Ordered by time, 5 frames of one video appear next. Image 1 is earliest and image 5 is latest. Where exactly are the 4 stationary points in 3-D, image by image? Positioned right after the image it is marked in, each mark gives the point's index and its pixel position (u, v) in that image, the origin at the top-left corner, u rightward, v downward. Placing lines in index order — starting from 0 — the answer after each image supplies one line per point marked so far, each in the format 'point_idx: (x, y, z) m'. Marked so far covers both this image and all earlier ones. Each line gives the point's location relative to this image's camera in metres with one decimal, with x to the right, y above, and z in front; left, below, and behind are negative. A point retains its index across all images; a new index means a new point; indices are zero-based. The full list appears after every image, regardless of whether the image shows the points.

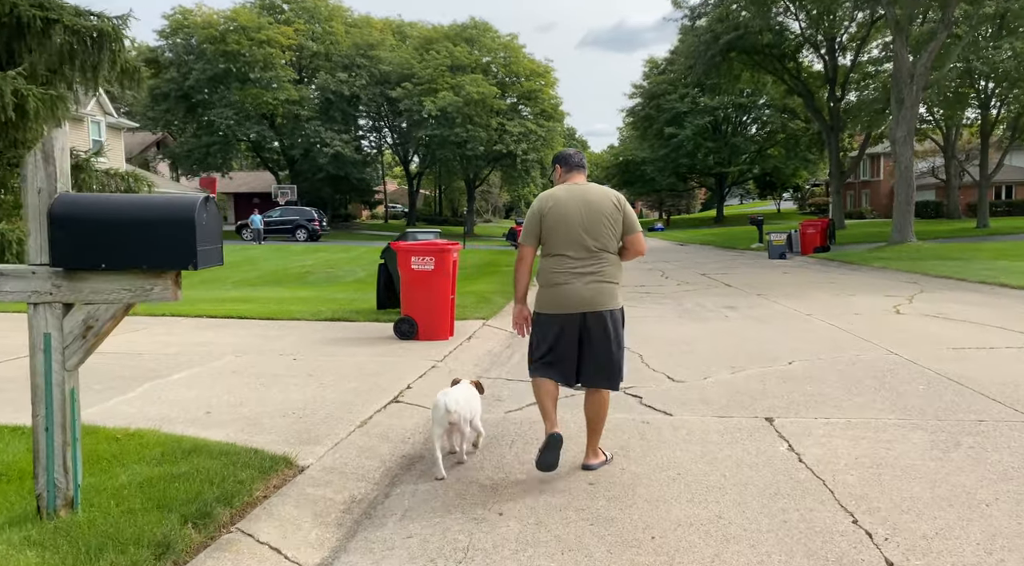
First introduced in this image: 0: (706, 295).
0: (+3.5, -0.2, +15.0) m
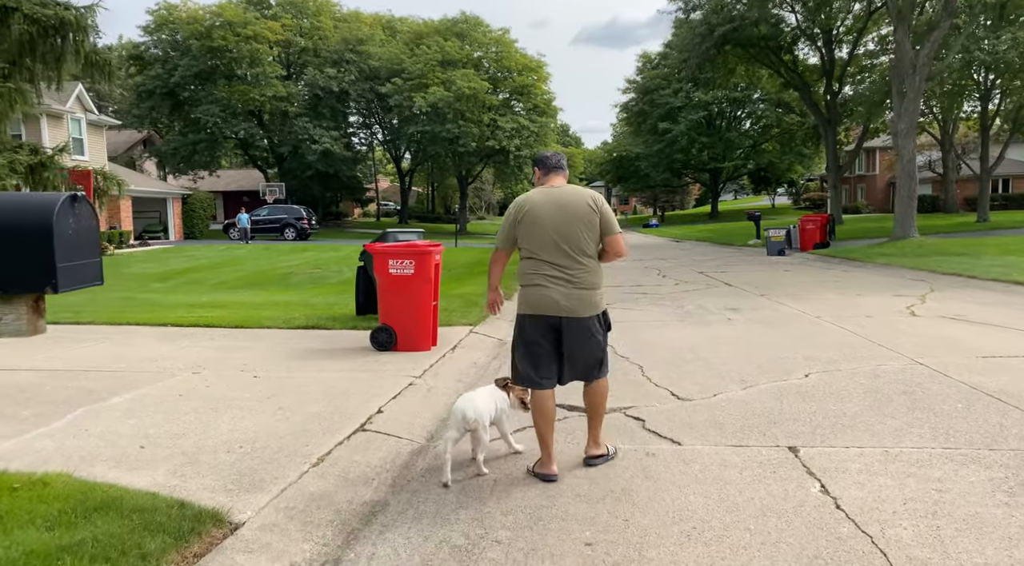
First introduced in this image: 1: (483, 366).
0: (+3.4, -0.2, +14.2) m
1: (-0.3, -0.8, +7.8) m
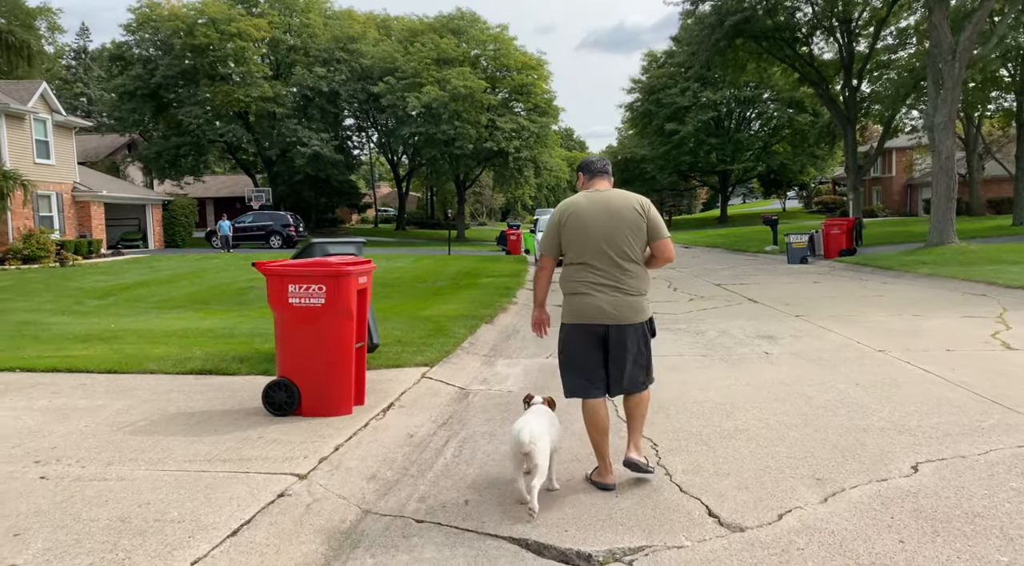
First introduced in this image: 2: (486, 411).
0: (+3.1, -0.5, +11.7) m
1: (-0.6, -1.0, +5.4) m
2: (-0.2, -1.0, +6.2) m
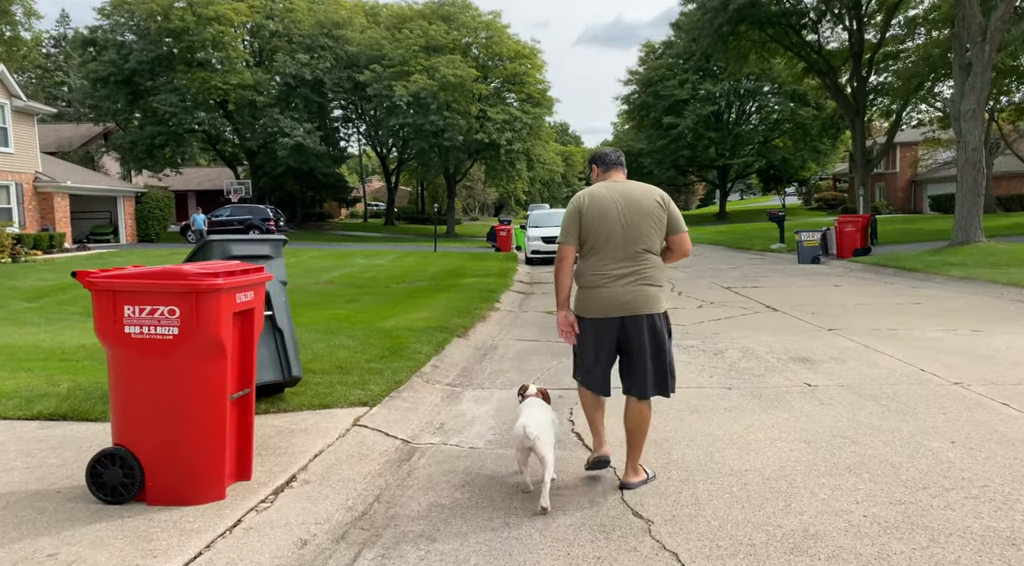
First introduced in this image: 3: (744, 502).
0: (+2.9, -0.6, +9.9) m
1: (-0.8, -1.1, +3.5) m
2: (-0.4, -1.1, +4.3) m
3: (+1.1, -1.0, +3.9) m
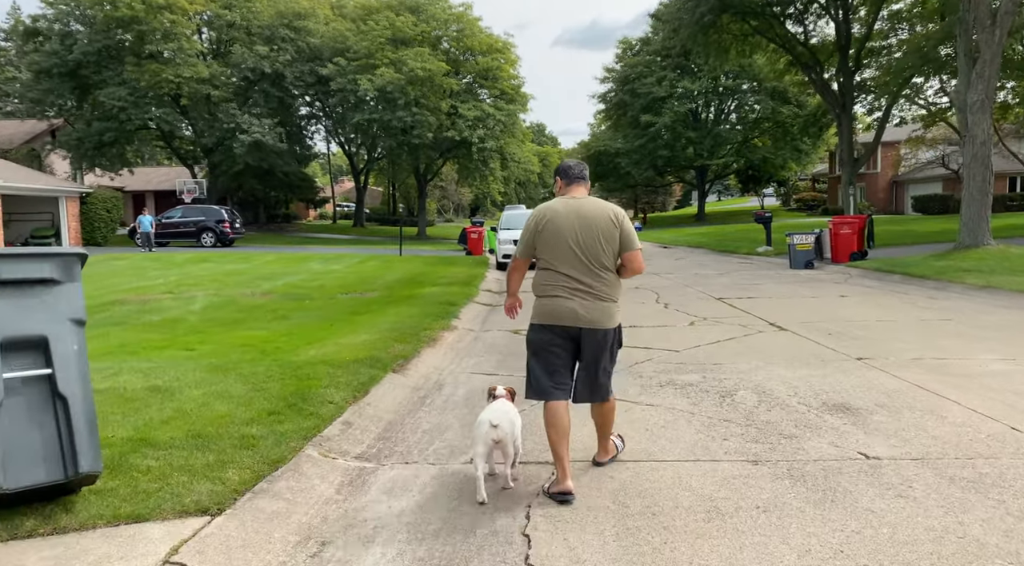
0: (+2.4, -0.7, +7.9) m
1: (-1.1, -1.3, +1.4) m
2: (-0.7, -1.2, +2.2) m
3: (+0.8, -1.2, +1.9) m
